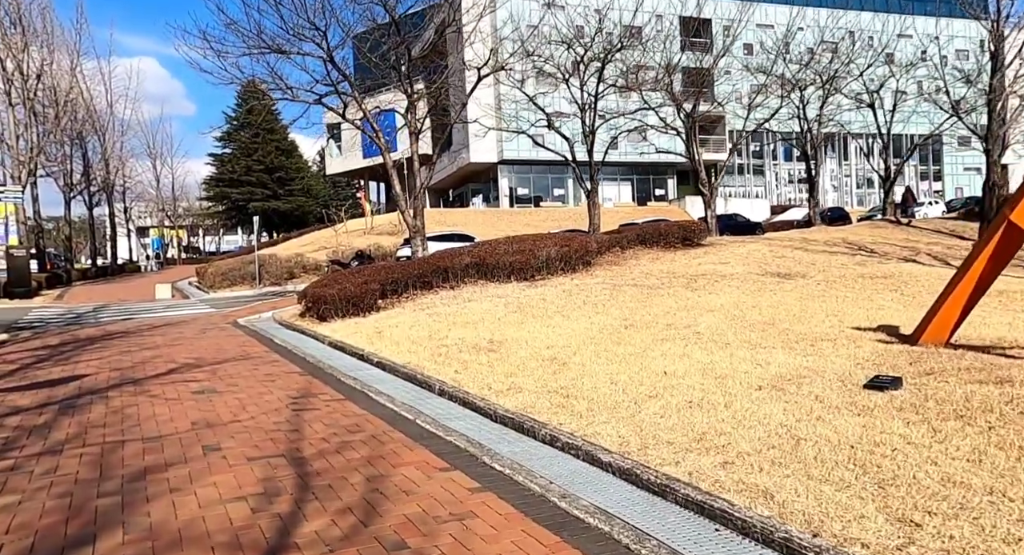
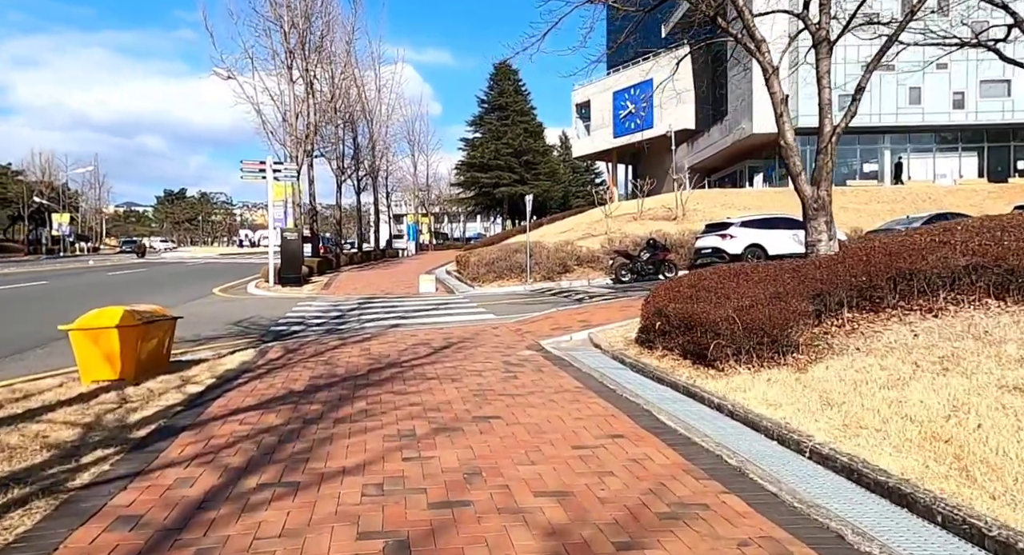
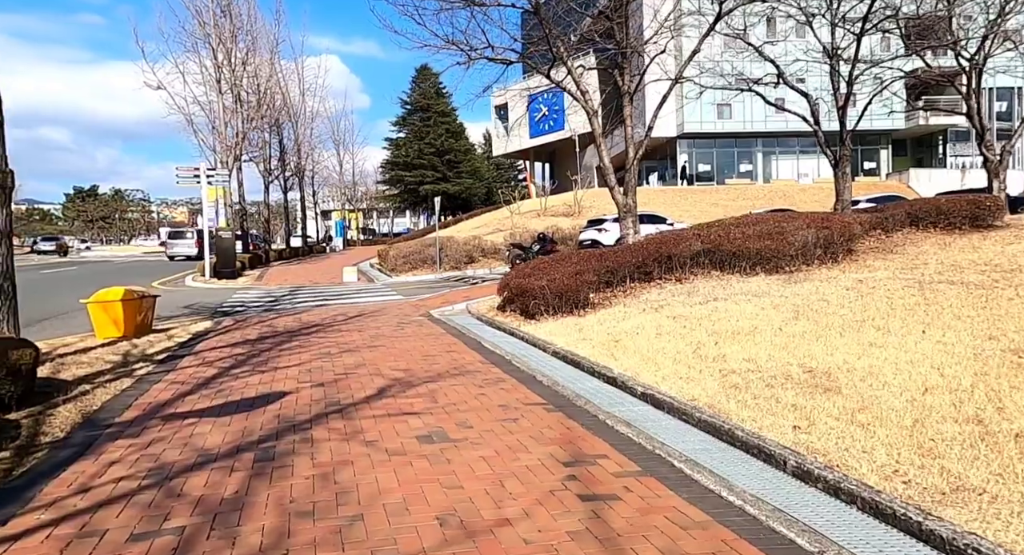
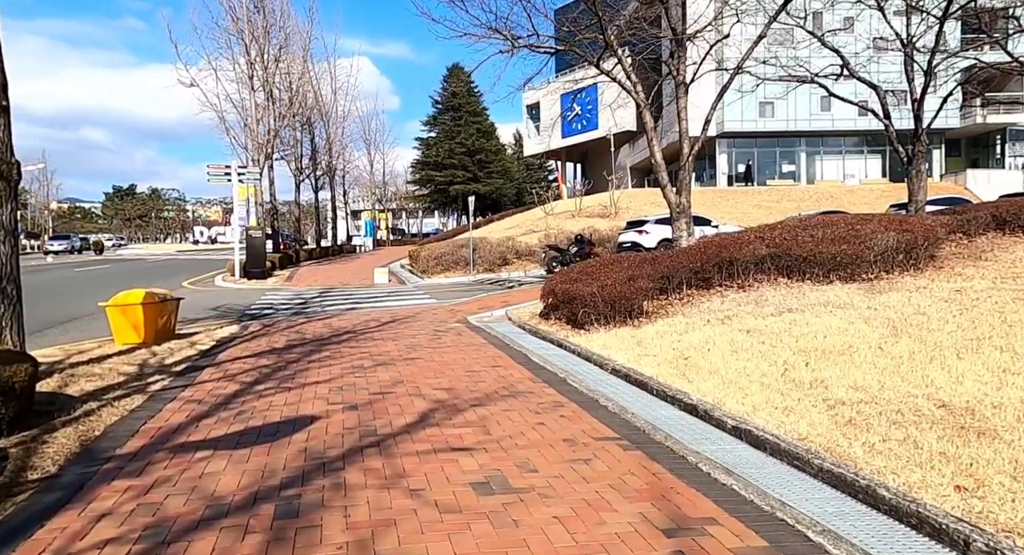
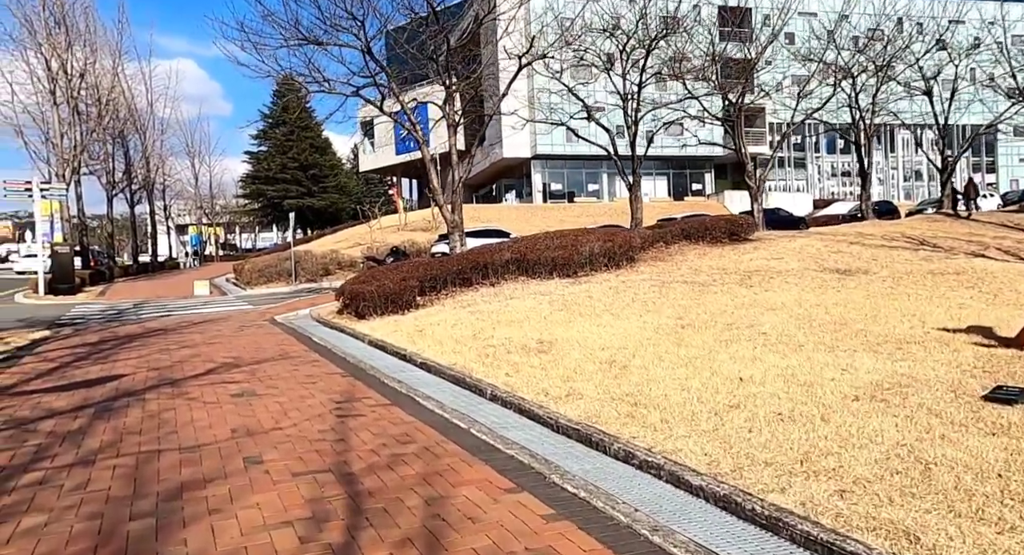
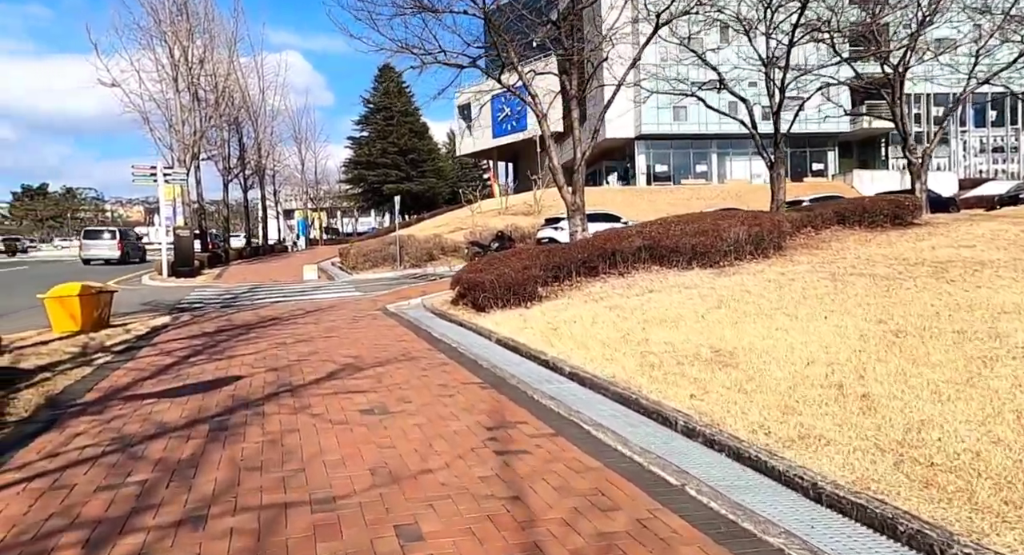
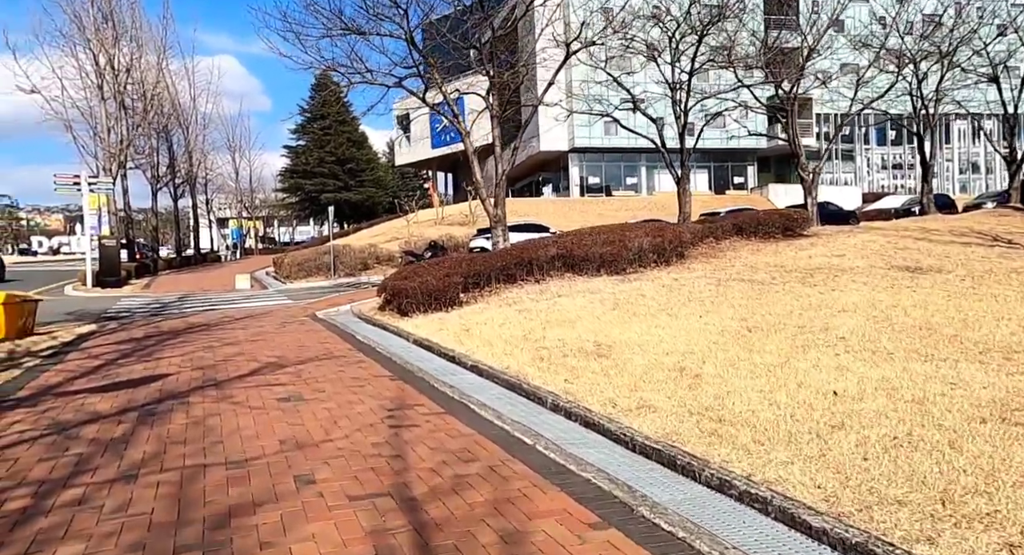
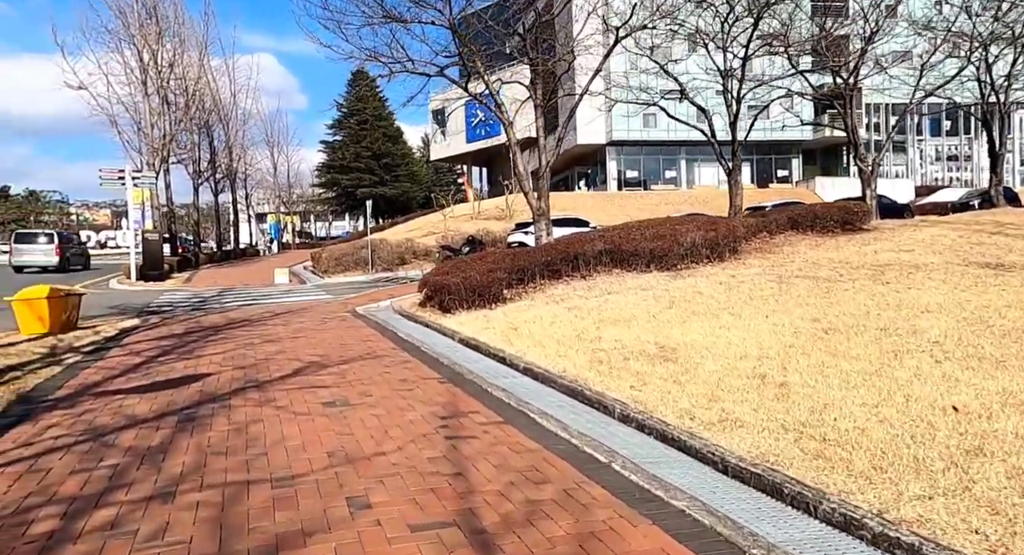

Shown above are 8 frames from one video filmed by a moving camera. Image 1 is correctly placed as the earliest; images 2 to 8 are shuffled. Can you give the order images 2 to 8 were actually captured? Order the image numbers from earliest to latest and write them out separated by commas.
5, 7, 8, 6, 3, 4, 2
